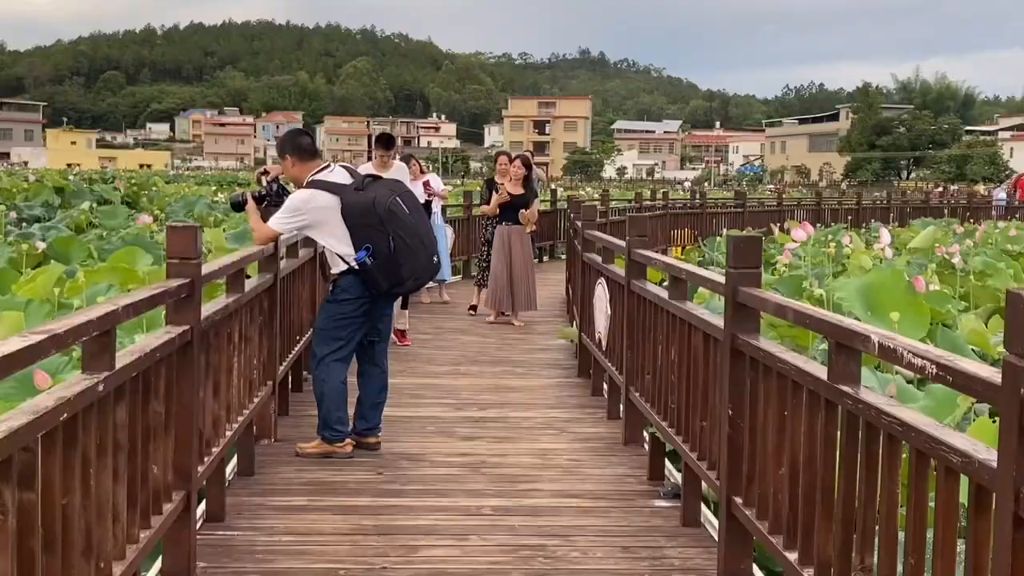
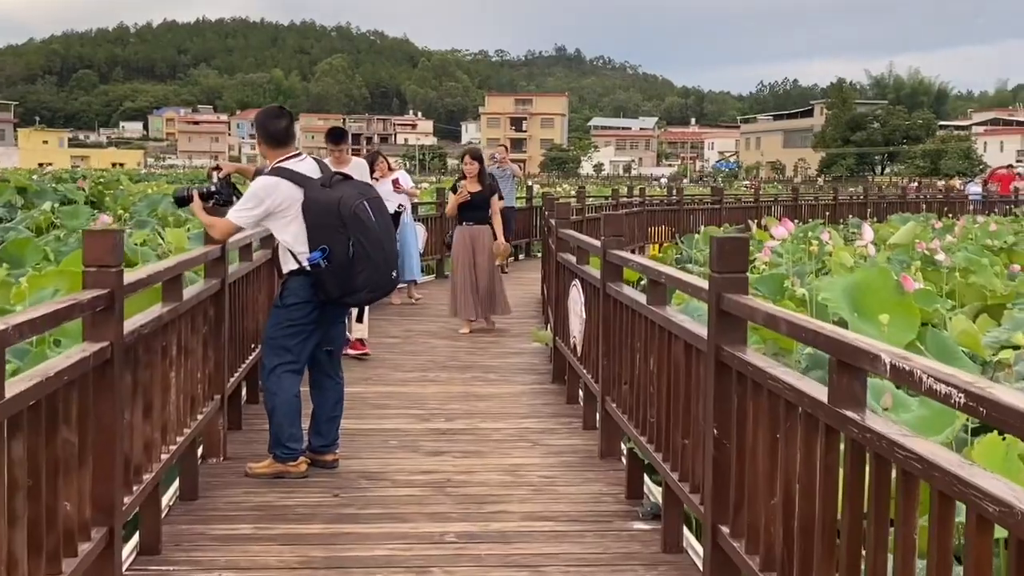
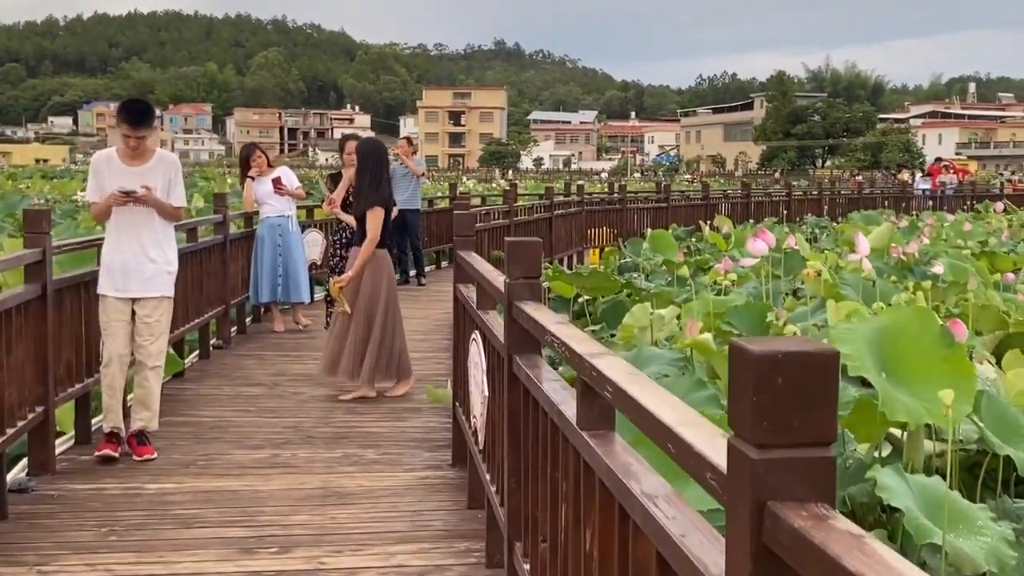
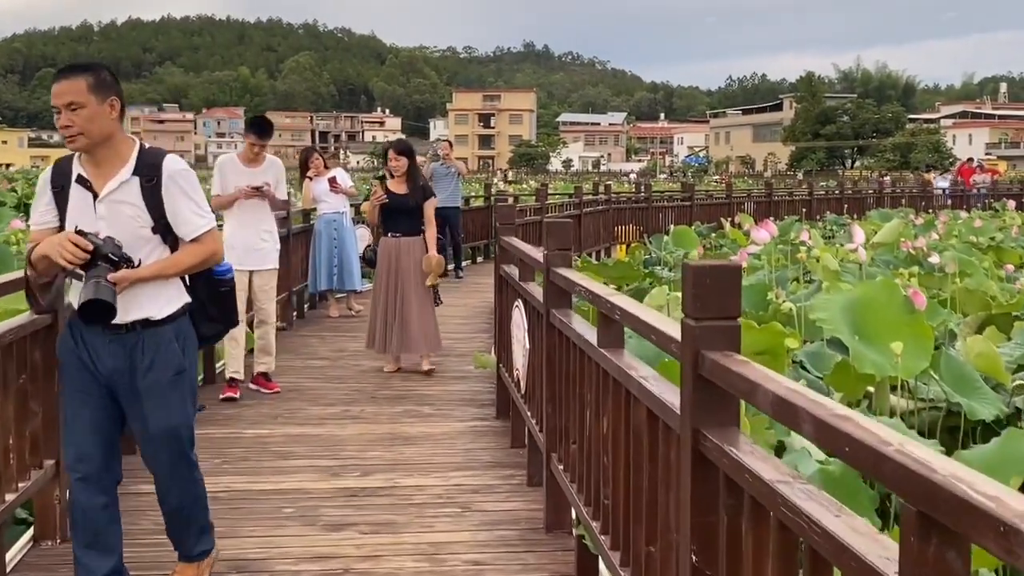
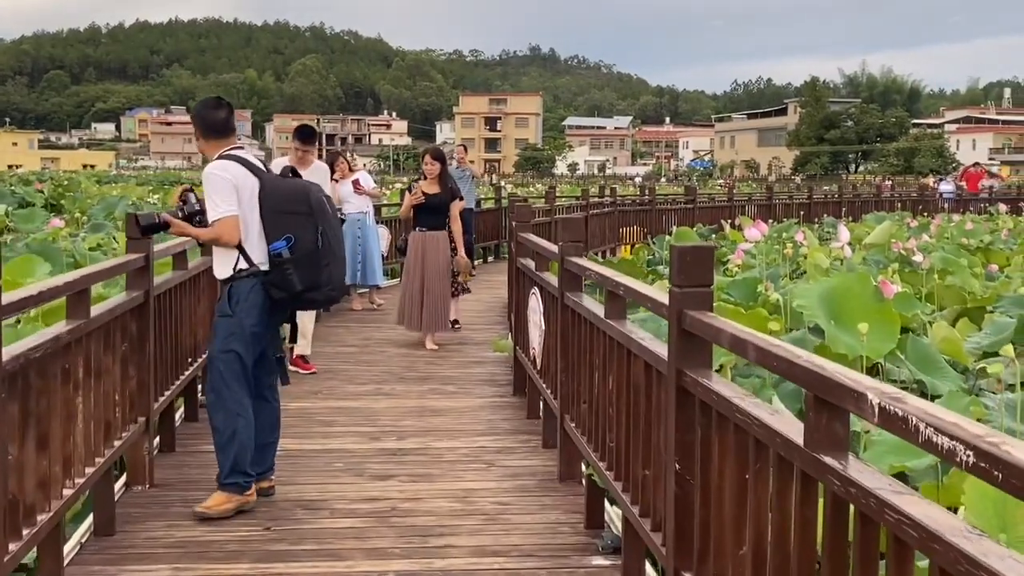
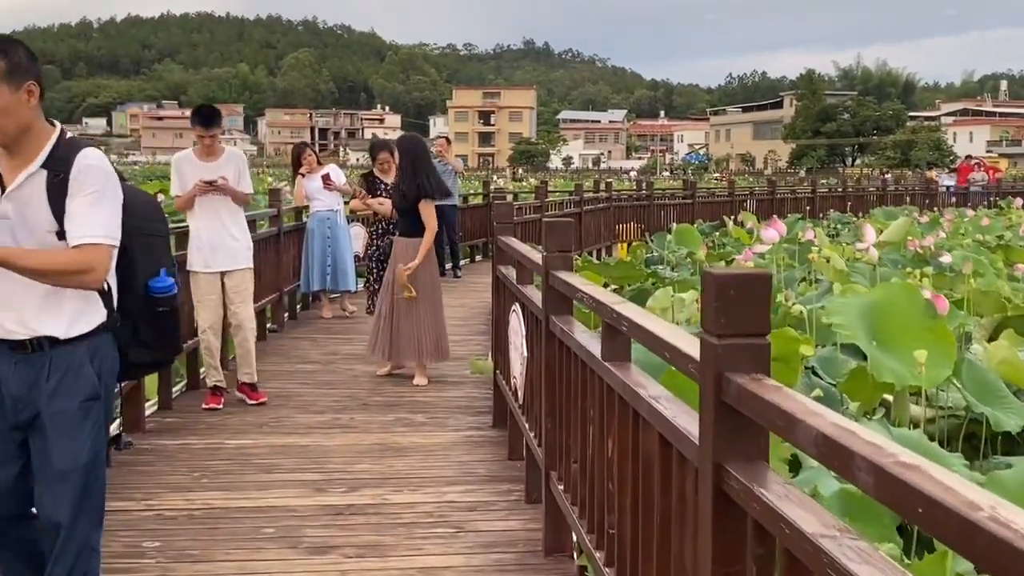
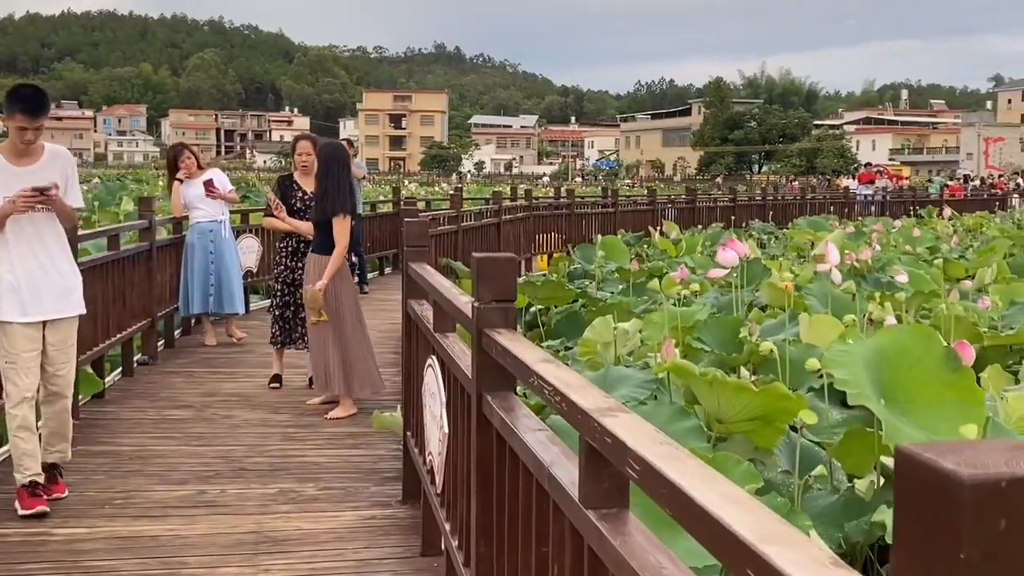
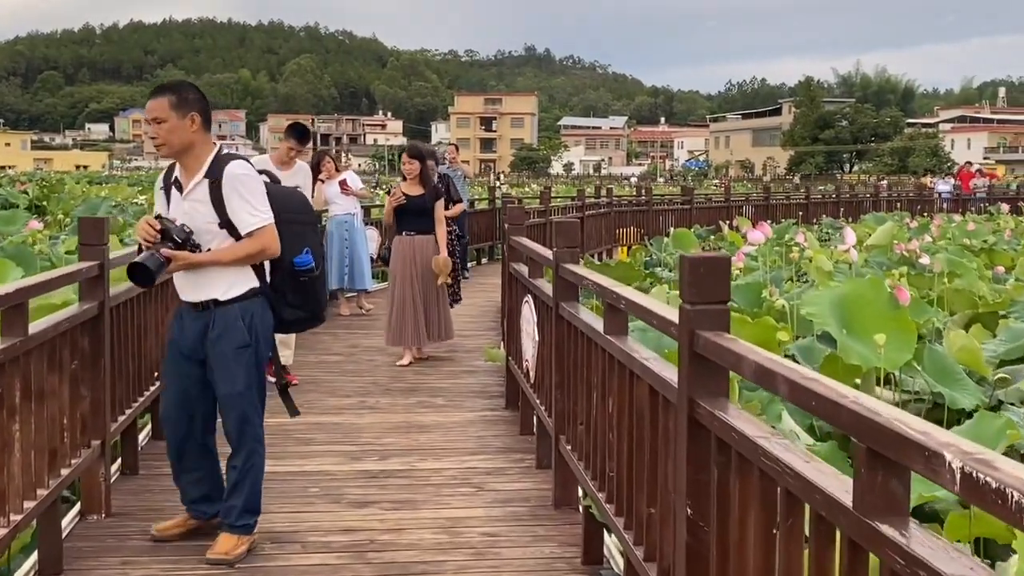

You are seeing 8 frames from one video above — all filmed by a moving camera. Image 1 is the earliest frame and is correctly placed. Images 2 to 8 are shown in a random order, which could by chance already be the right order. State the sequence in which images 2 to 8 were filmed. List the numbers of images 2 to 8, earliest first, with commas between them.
2, 5, 8, 4, 6, 3, 7
